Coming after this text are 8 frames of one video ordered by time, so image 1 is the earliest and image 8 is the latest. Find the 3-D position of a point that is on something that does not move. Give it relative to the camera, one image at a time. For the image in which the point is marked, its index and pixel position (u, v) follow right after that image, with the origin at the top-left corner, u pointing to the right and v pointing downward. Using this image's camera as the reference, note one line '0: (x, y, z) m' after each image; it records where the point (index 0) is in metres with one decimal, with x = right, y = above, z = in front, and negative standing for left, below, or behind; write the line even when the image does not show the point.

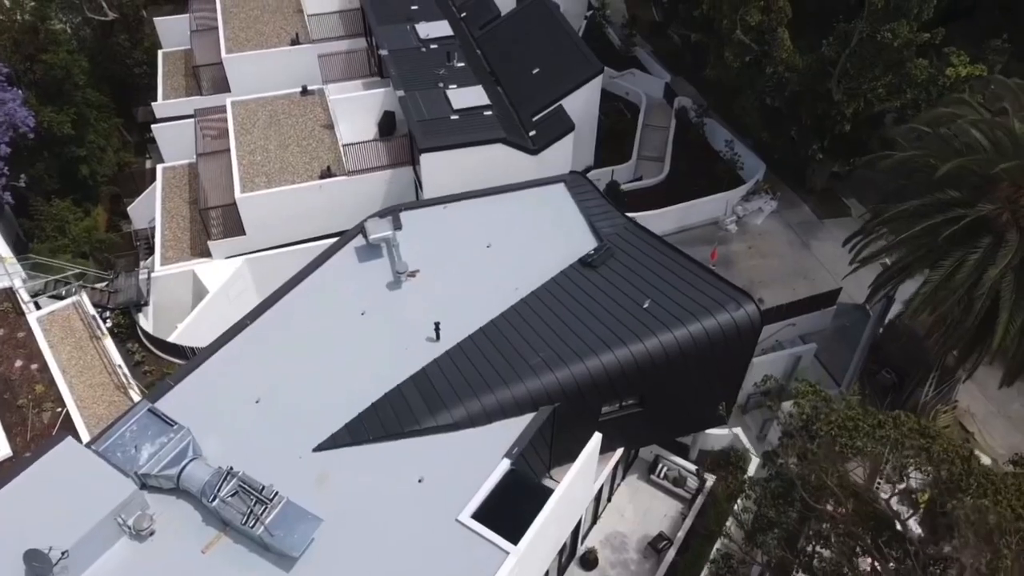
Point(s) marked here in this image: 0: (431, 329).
0: (-2.0, -1.0, +18.0) m
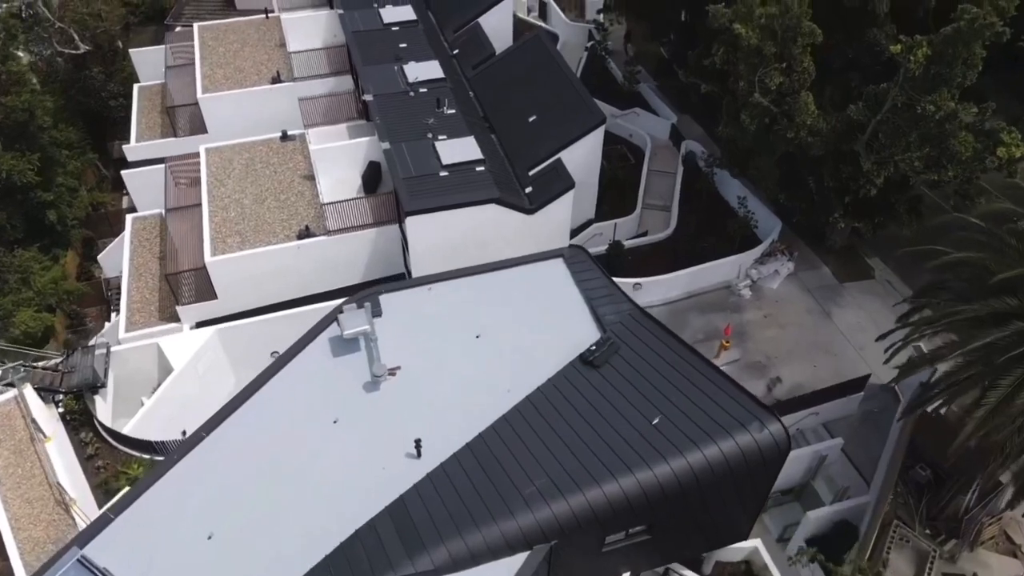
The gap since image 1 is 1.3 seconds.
0: (-2.1, -3.3, +15.9) m
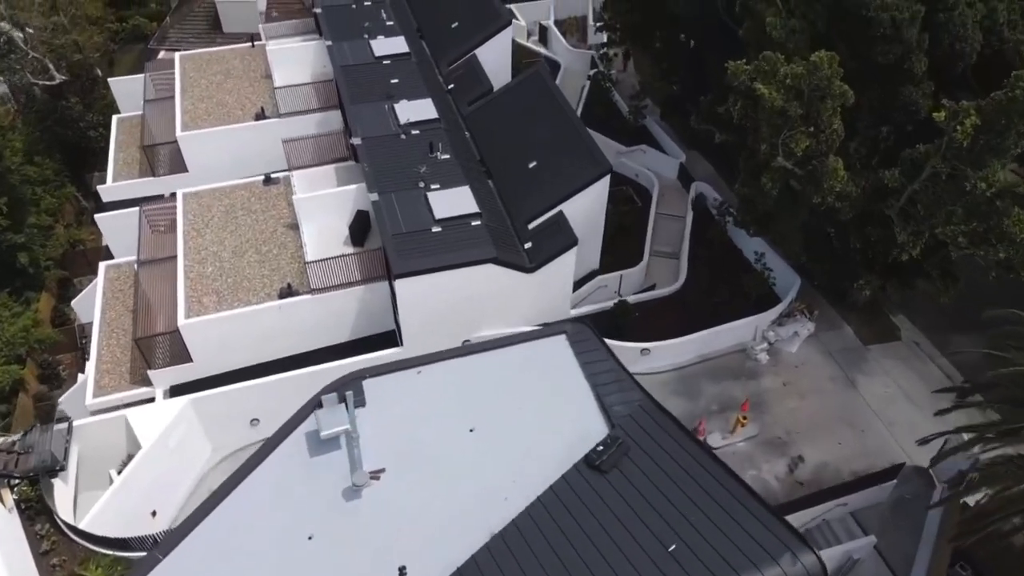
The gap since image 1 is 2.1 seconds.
0: (-2.2, -5.2, +14.0) m
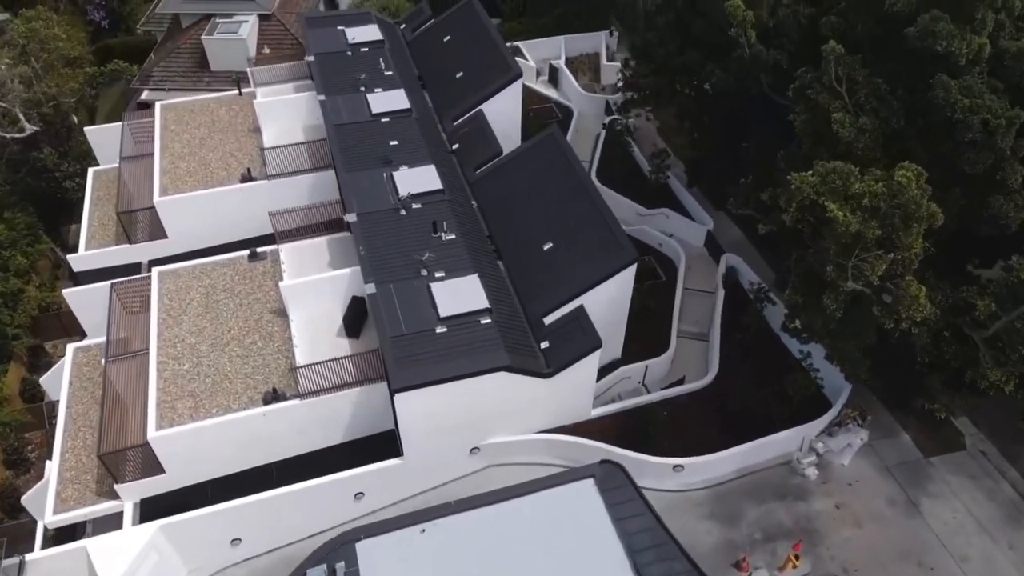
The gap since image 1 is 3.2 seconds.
0: (-1.8, -8.1, +11.4) m
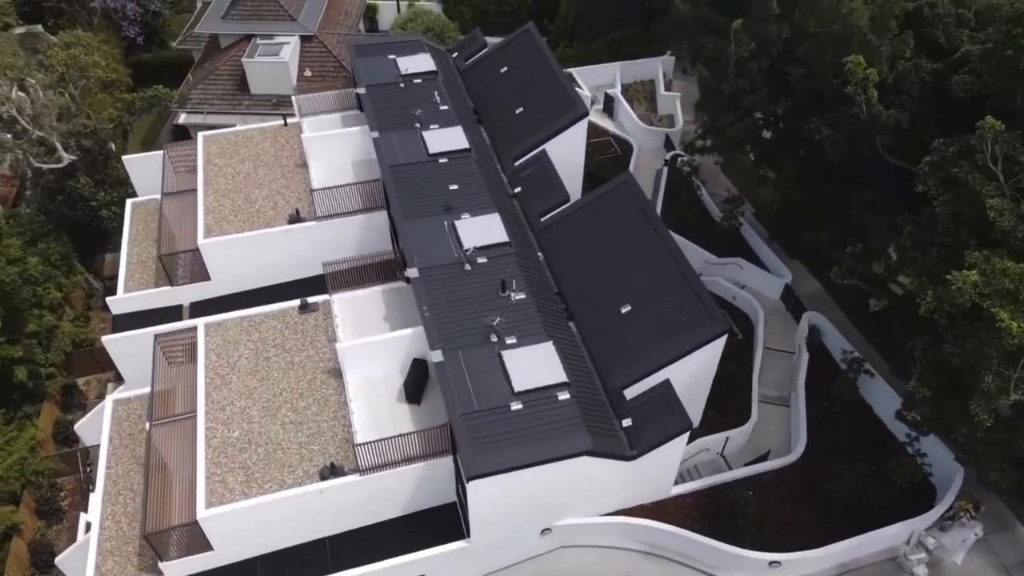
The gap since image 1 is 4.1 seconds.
0: (-0.1, -9.8, +9.8) m
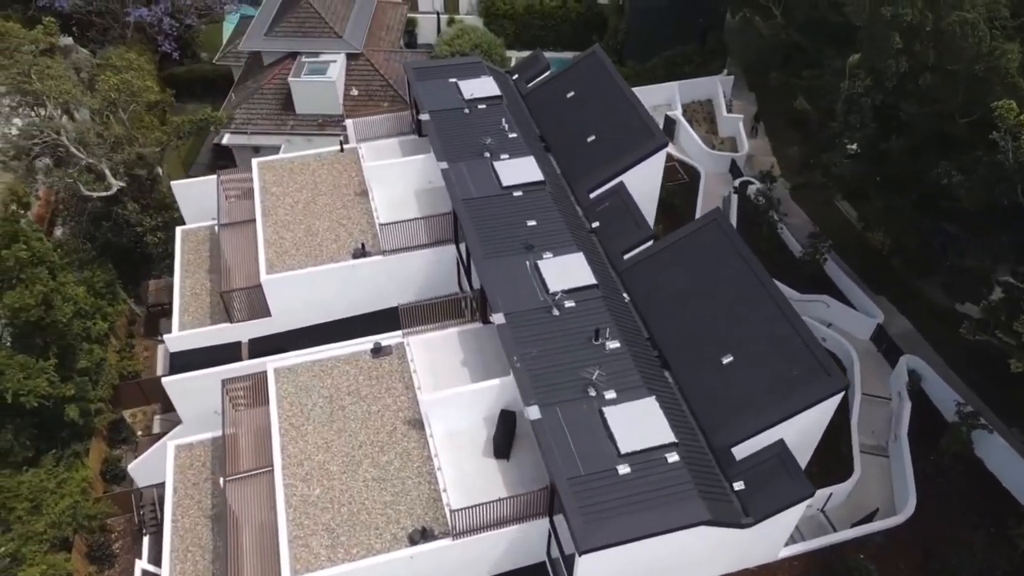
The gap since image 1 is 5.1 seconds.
0: (+2.3, -11.0, +8.6) m
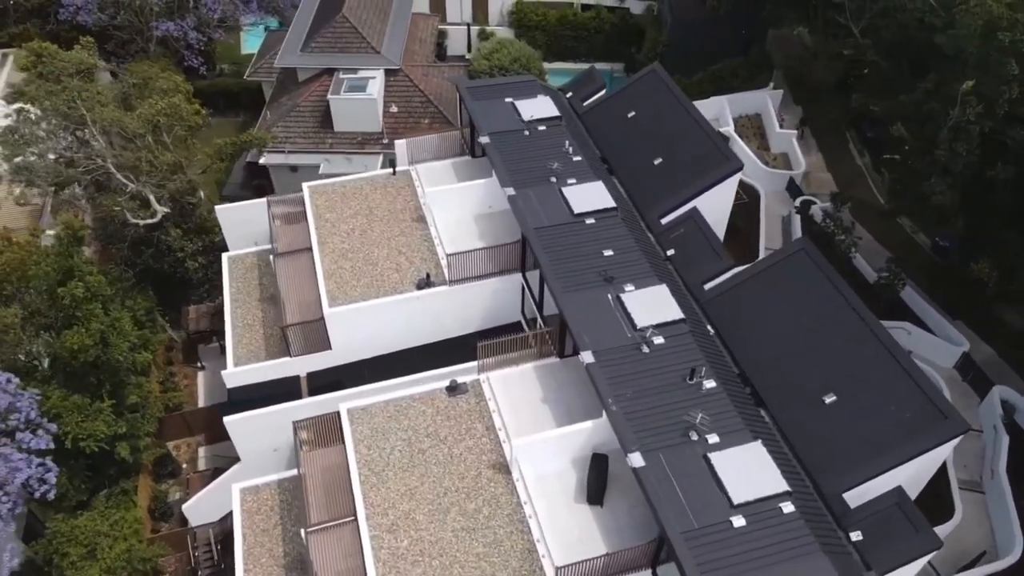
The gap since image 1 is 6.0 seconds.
0: (+4.7, -12.0, +7.7) m
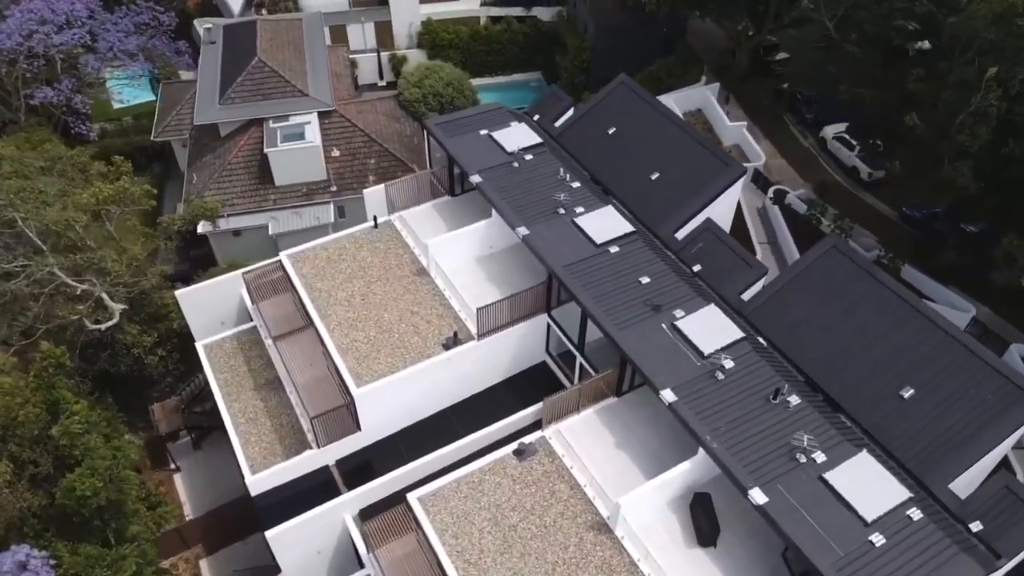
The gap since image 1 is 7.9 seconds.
0: (+10.1, -12.1, +7.7) m
